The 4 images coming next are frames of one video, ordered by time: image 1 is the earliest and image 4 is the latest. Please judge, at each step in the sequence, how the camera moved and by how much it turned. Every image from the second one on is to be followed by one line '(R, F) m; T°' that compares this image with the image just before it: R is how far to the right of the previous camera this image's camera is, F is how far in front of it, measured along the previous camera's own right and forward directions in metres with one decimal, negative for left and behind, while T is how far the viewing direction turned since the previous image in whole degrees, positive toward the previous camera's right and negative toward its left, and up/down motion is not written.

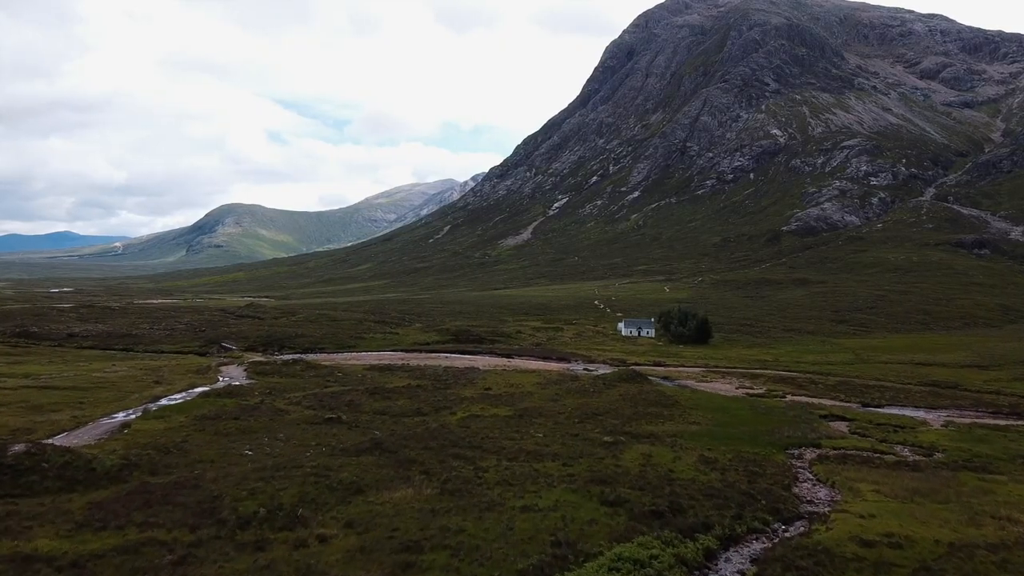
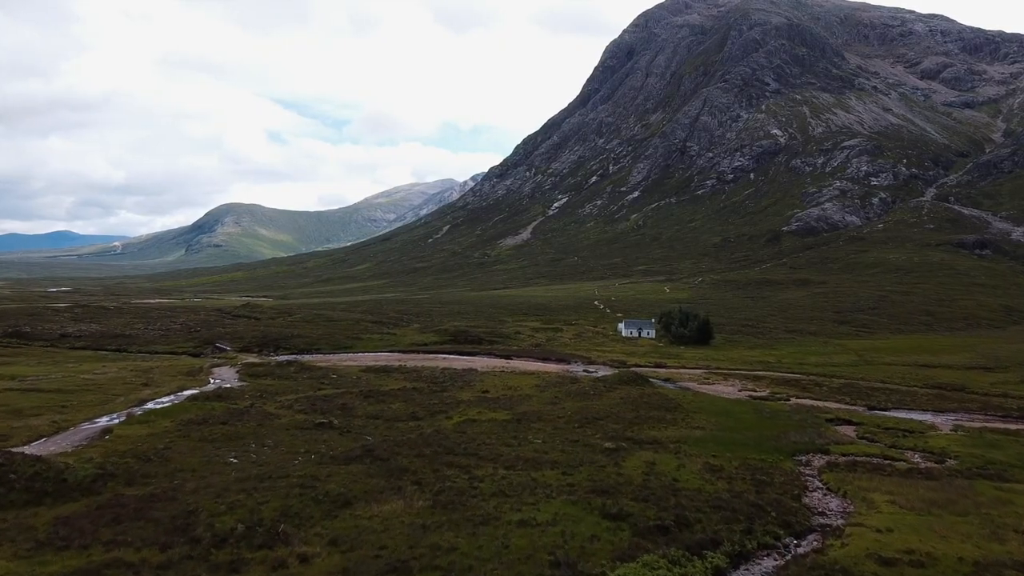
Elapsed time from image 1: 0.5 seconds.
(+0.1, +1.5) m; 0°
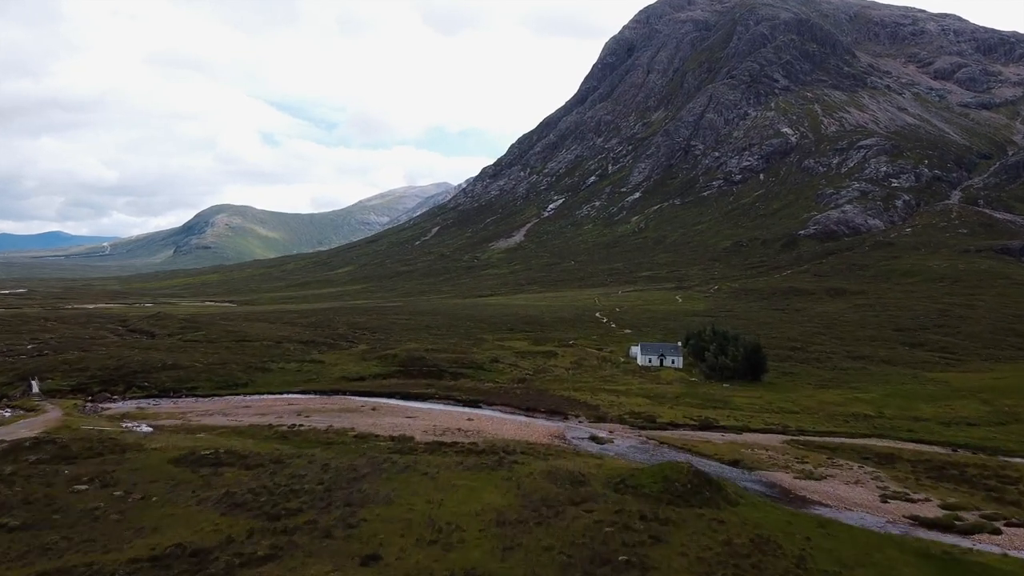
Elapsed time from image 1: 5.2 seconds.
(+3.2, +35.9) m; 0°
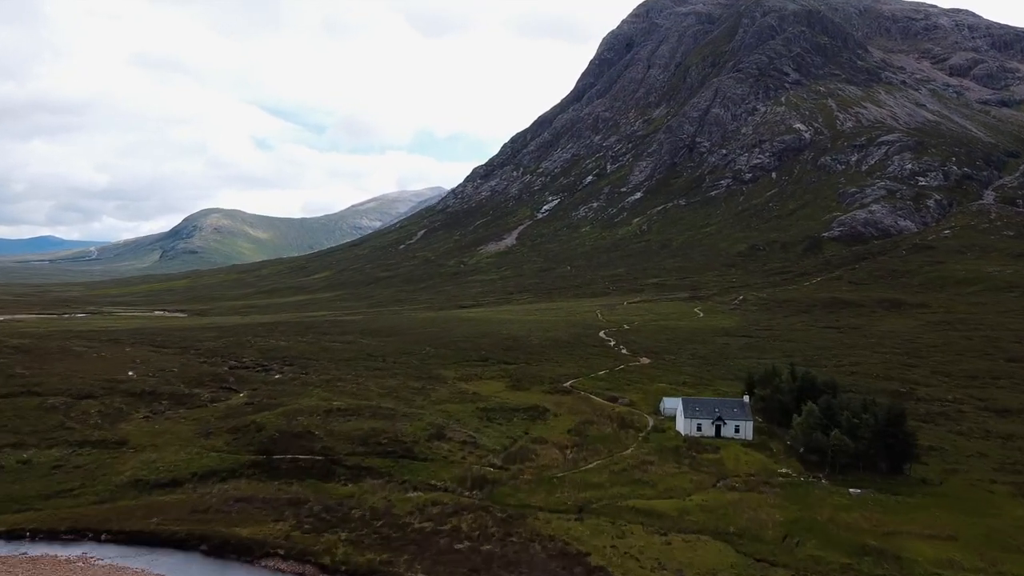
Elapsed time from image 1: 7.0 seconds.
(+3.8, +39.6) m; 0°
